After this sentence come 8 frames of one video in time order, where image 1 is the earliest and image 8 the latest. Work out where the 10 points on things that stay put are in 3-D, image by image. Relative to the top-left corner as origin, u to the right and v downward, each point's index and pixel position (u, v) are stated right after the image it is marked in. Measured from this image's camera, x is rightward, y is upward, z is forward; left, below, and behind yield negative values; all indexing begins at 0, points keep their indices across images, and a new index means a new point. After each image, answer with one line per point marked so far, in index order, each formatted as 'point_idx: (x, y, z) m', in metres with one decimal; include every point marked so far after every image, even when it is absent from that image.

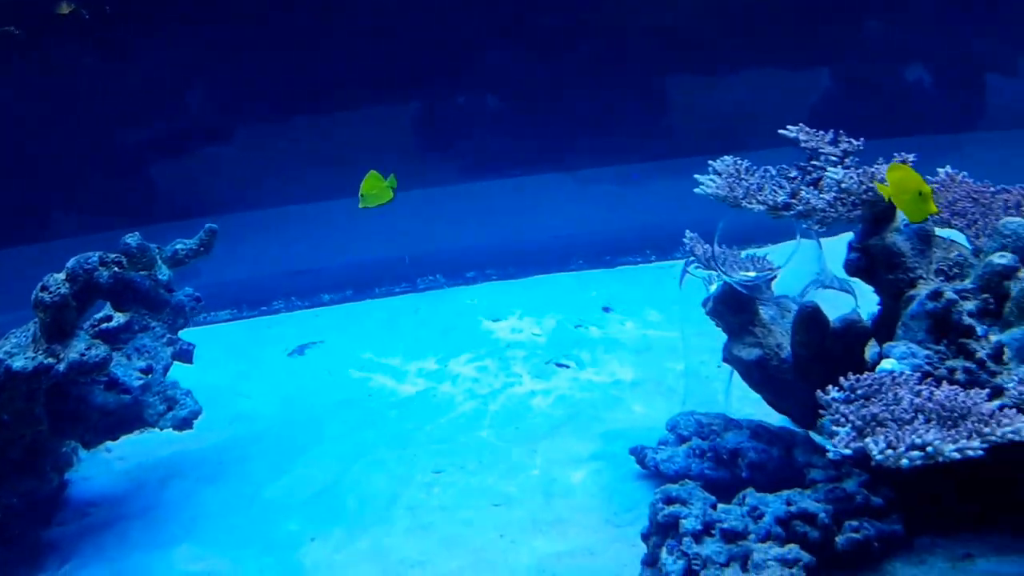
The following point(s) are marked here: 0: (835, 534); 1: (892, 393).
0: (+1.3, -0.9, +3.4) m
1: (+1.2, -0.3, +2.8) m
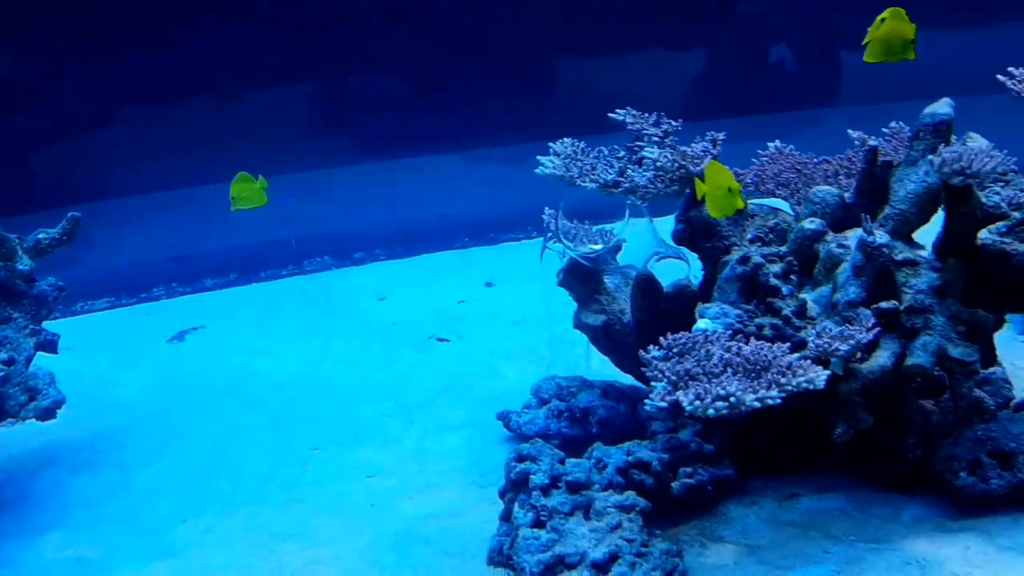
0: (+0.7, -0.8, +3.7) m
1: (+0.7, -0.2, +3.1) m
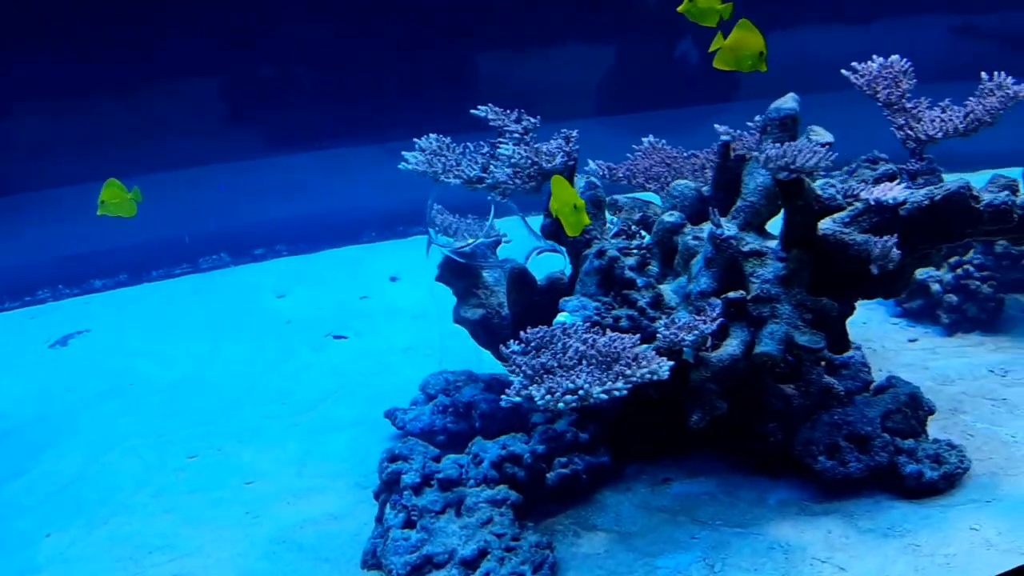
0: (+0.2, -0.8, +3.8) m
1: (+0.2, -0.2, +3.1) m
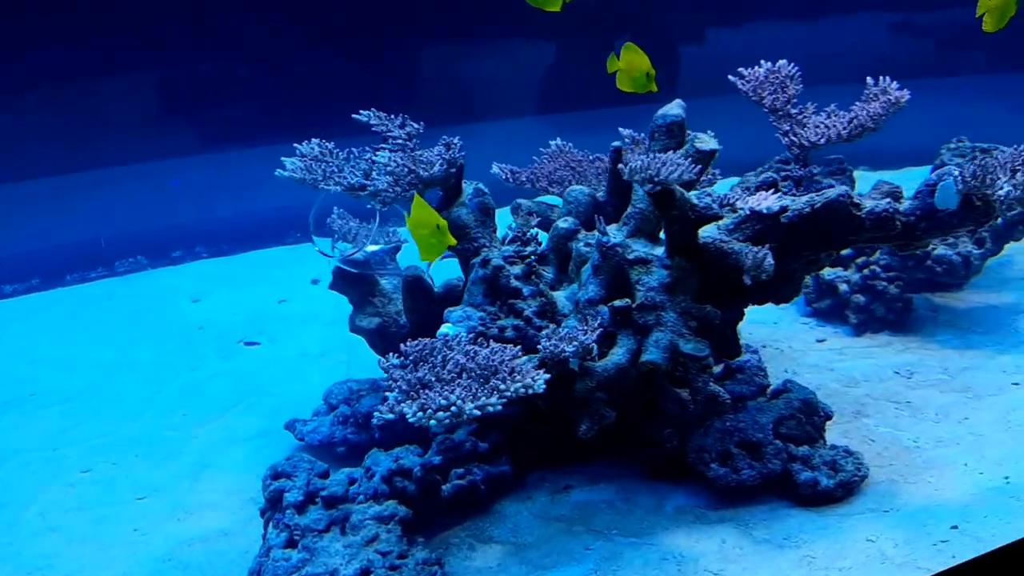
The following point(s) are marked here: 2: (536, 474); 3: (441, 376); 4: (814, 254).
0: (-0.3, -0.8, +3.7) m
1: (-0.2, -0.2, +3.1) m
2: (+0.1, -0.9, +4.1) m
3: (-0.2, -0.3, +3.0) m
4: (+1.2, +0.1, +3.5) m
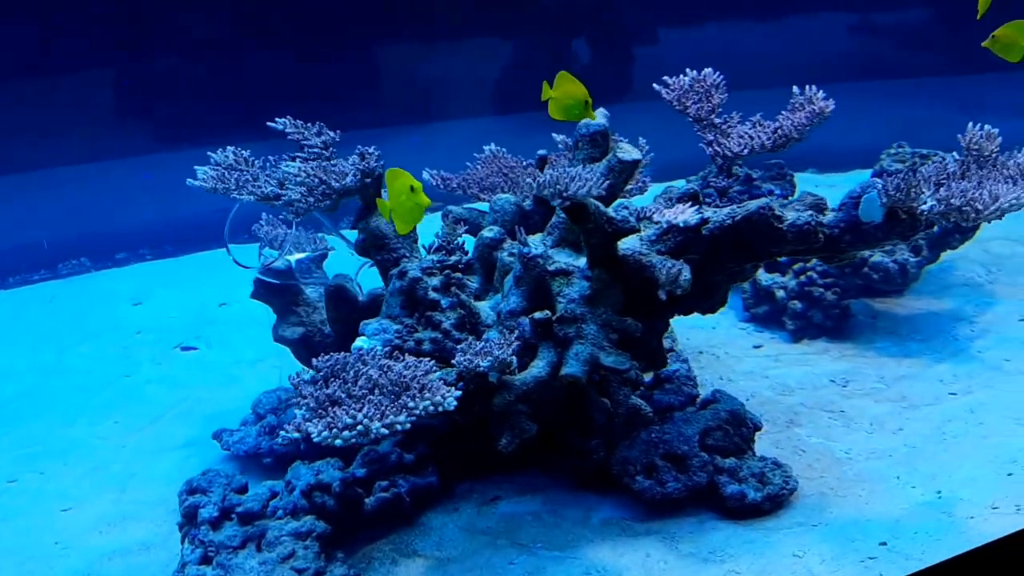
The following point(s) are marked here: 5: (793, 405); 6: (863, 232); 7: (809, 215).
0: (-0.6, -0.9, +3.6) m
1: (-0.5, -0.3, +3.0) m
2: (-0.2, -0.9, +4.0) m
3: (-0.5, -0.3, +2.9) m
4: (+0.9, +0.1, +3.5) m
5: (+1.4, -0.6, +4.4) m
6: (+1.3, +0.2, +3.3) m
7: (+1.1, +0.3, +3.3) m
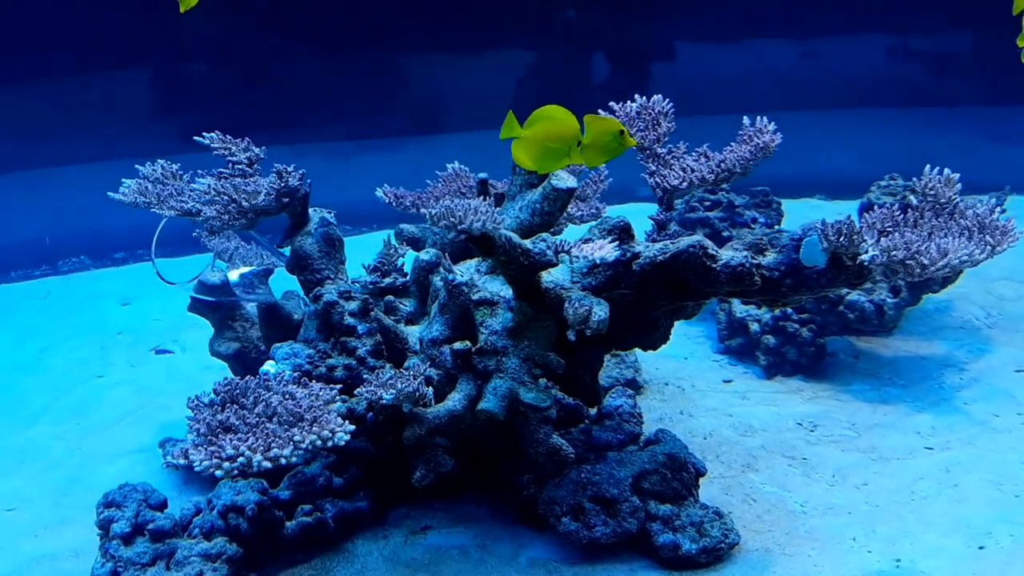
0: (-0.9, -0.9, +3.5) m
1: (-0.9, -0.4, +2.9) m
2: (-0.5, -1.0, +3.9) m
3: (-0.8, -0.4, +2.8) m
4: (+0.6, -0.1, +3.3) m
5: (+1.1, -0.7, +4.2) m
6: (+1.0, 0.0, +3.1) m
7: (+0.8, +0.1, +3.1) m
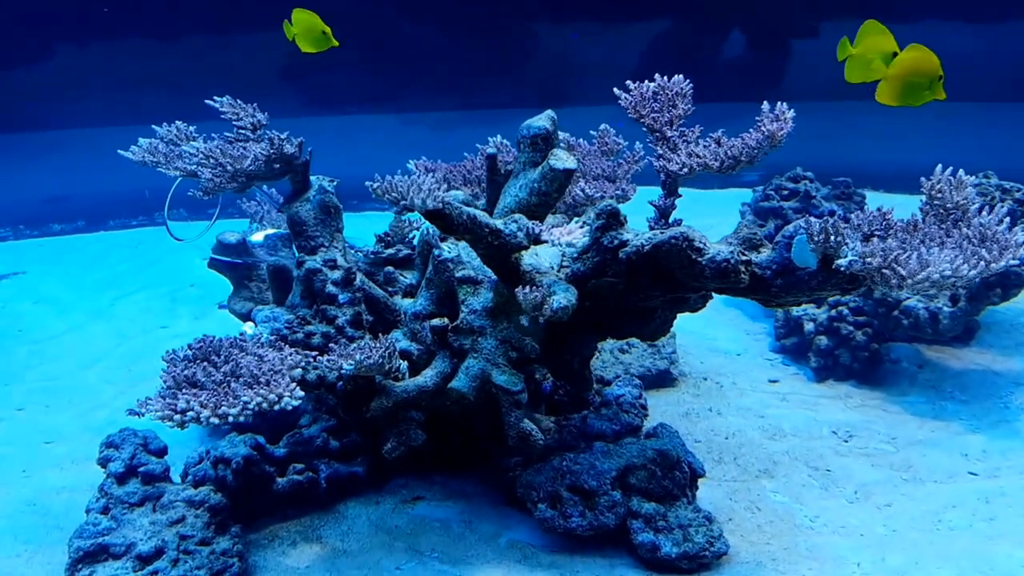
0: (-1.0, -0.8, +3.7) m
1: (-1.0, -0.2, +3.1) m
2: (-0.5, -0.9, +4.0) m
3: (-1.0, -0.3, +2.9) m
4: (+0.6, 0.0, +3.2) m
5: (+1.2, -0.7, +3.9) m
6: (+0.9, 0.0, +2.9) m
7: (+0.7, +0.1, +2.9) m
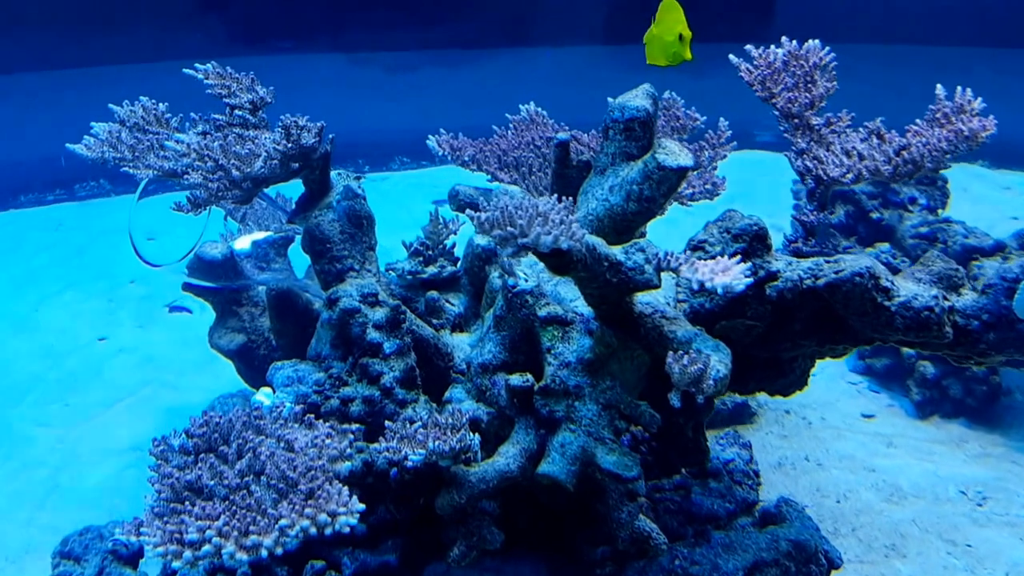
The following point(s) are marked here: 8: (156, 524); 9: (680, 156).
0: (-0.7, -0.9, +2.8) m
1: (-0.7, -0.4, +2.2) m
2: (-0.3, -1.0, +3.1) m
3: (-0.7, -0.4, +2.1) m
4: (+0.8, -0.2, +2.4) m
5: (+1.4, -0.8, +3.2) m
6: (+1.2, -0.1, +2.1) m
7: (+1.0, 0.0, +2.1) m
8: (-0.8, -0.5, +2.0) m
9: (+0.5, +0.3, +2.4) m
